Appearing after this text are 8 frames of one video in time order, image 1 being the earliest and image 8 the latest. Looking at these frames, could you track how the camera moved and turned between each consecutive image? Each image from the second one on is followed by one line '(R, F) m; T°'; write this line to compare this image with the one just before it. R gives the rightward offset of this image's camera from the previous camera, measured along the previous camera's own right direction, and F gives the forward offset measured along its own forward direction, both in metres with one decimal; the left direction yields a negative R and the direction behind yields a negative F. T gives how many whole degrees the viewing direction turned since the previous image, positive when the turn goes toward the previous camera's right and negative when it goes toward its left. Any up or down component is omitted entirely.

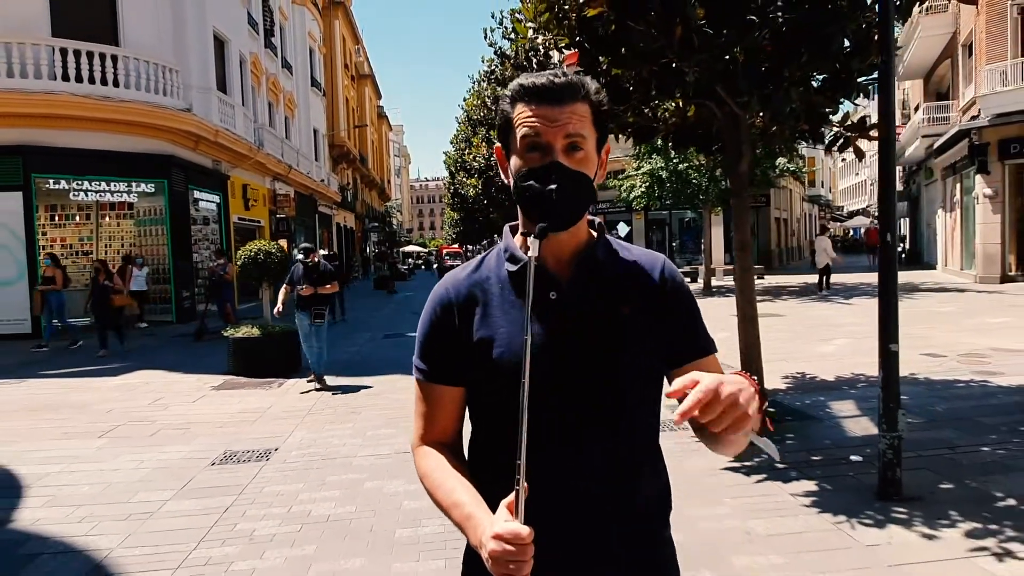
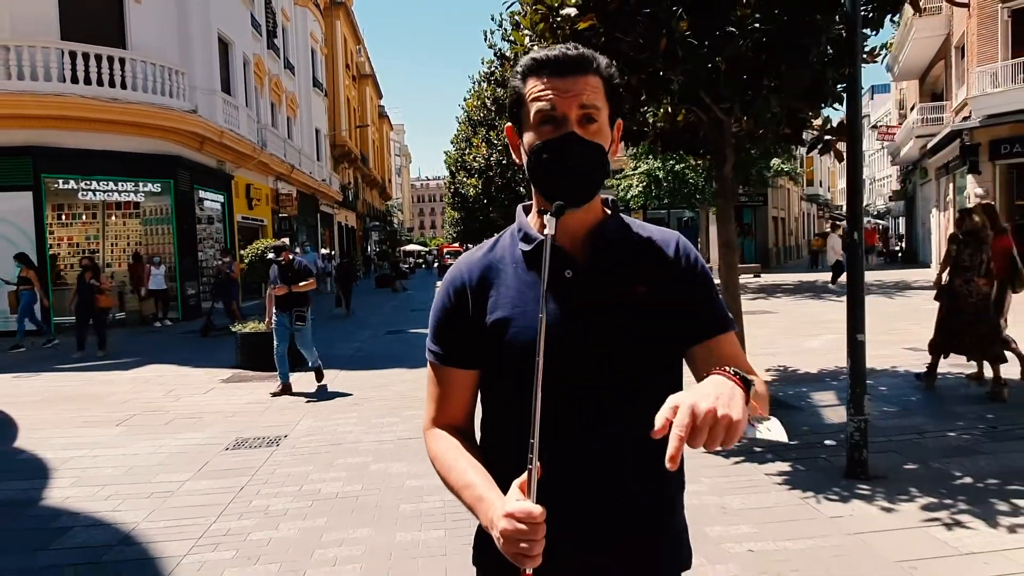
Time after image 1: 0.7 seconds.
(0.0, -0.4) m; 0°
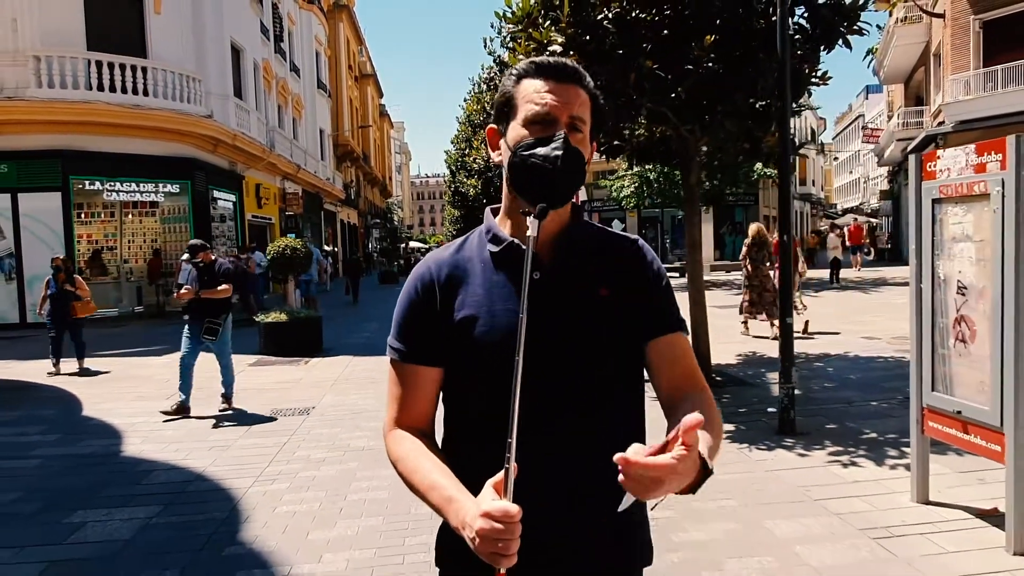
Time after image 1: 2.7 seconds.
(0.0, -1.1) m; 0°
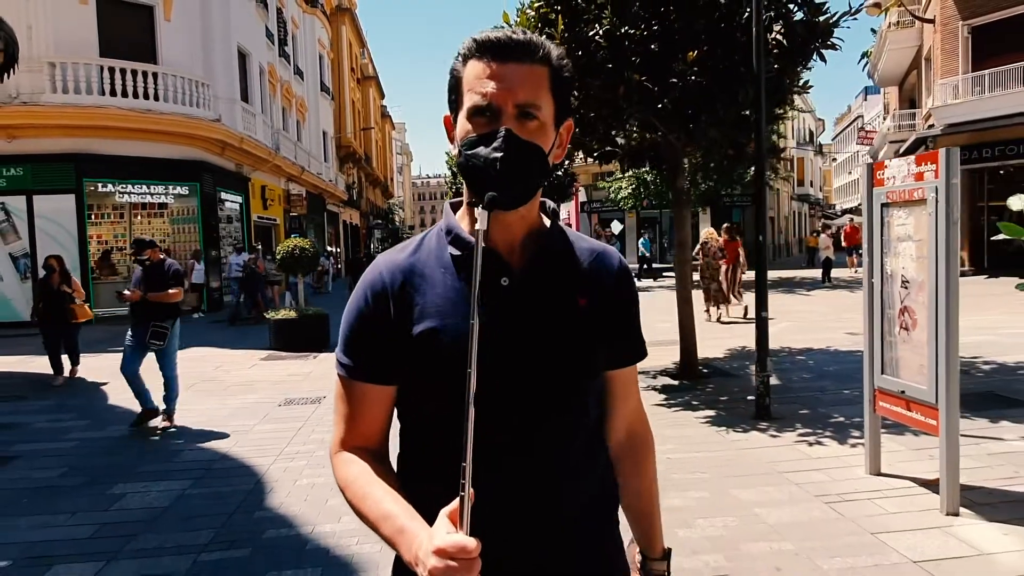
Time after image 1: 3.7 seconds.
(0.0, -0.5) m; 0°
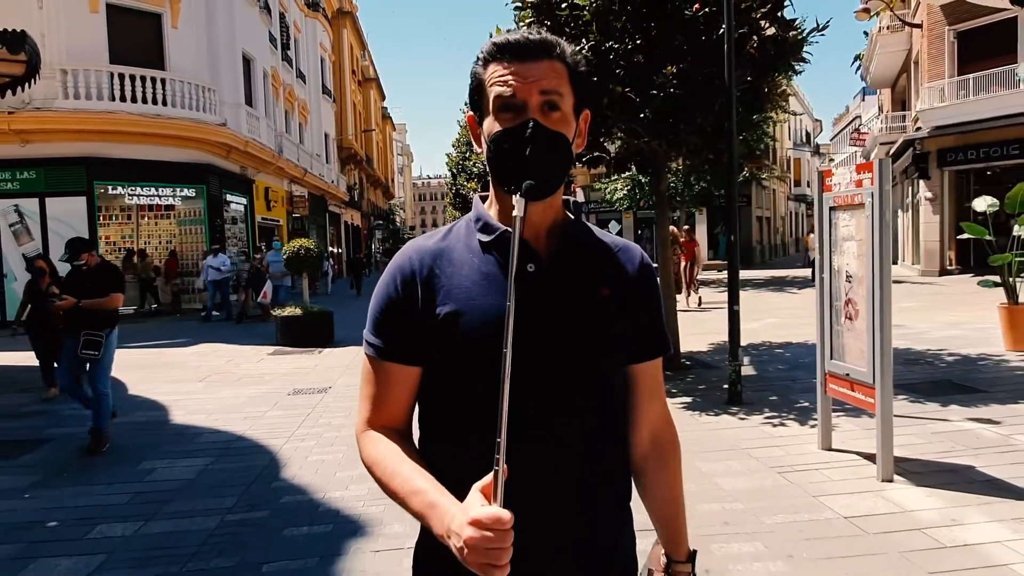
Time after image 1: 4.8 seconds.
(+0.1, -0.6) m; 0°
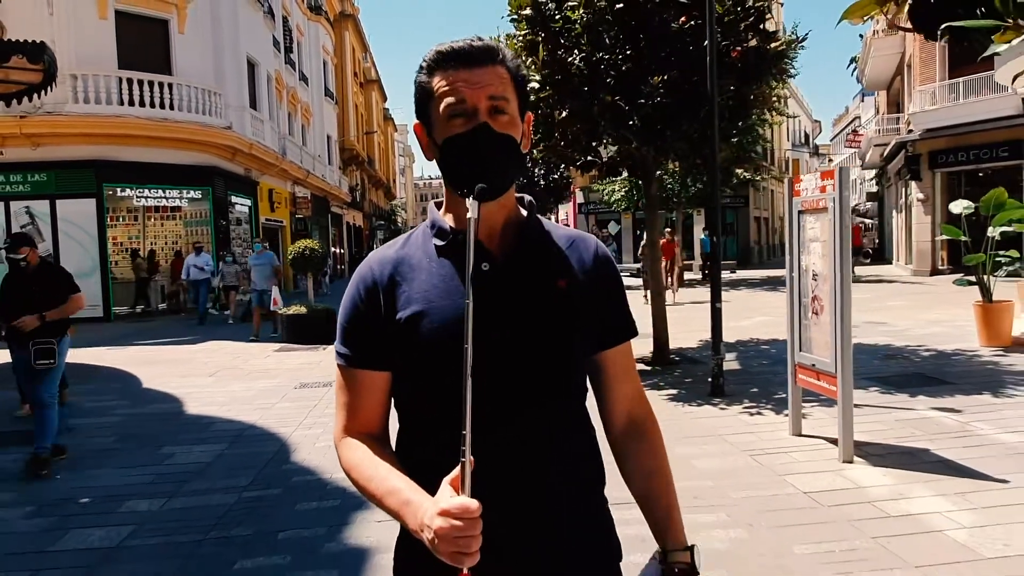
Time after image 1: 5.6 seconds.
(+0.1, -0.4) m; 0°
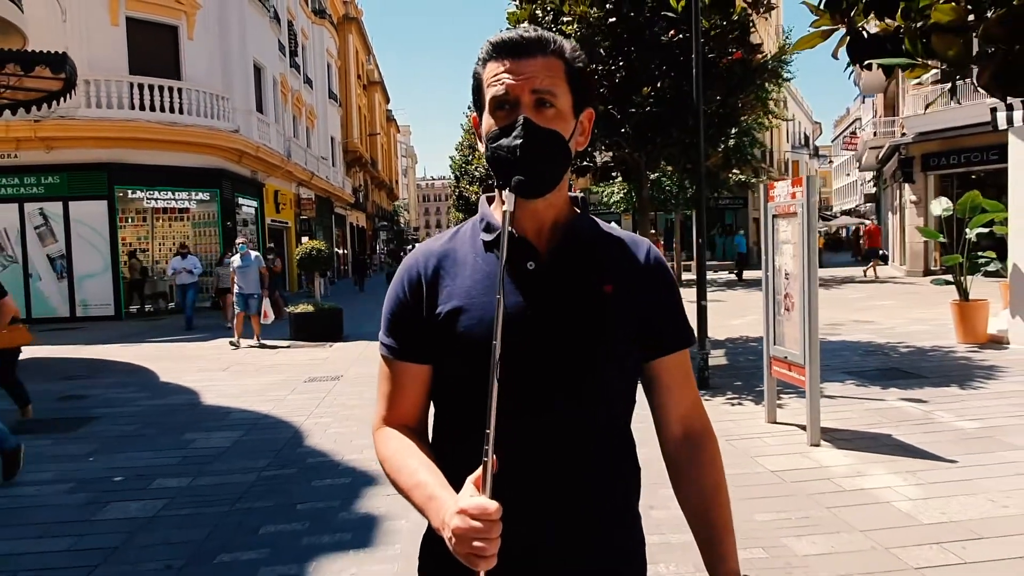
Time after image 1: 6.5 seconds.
(+0.1, -0.5) m; 0°
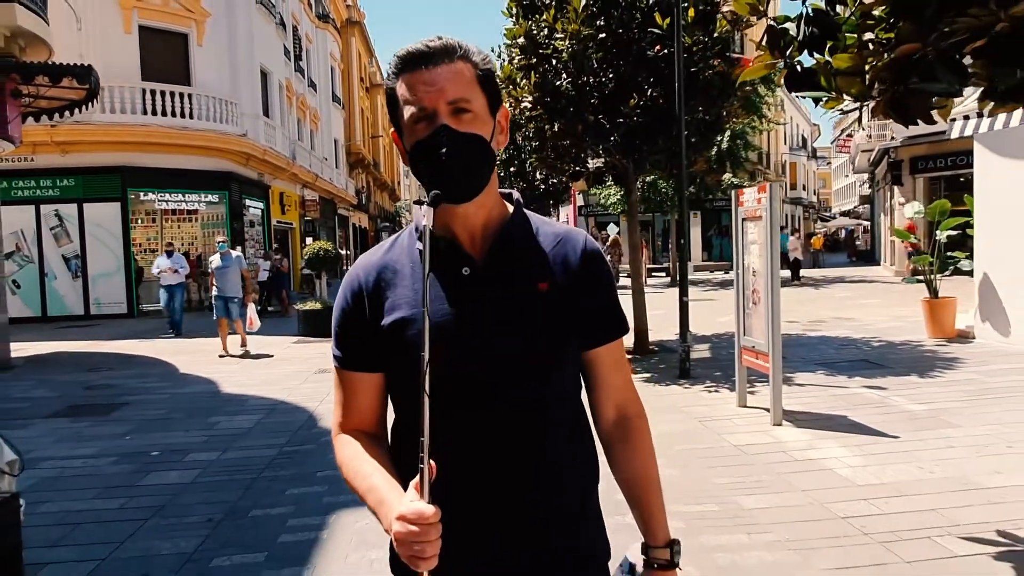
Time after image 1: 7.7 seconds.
(+0.1, -0.6) m; 0°
